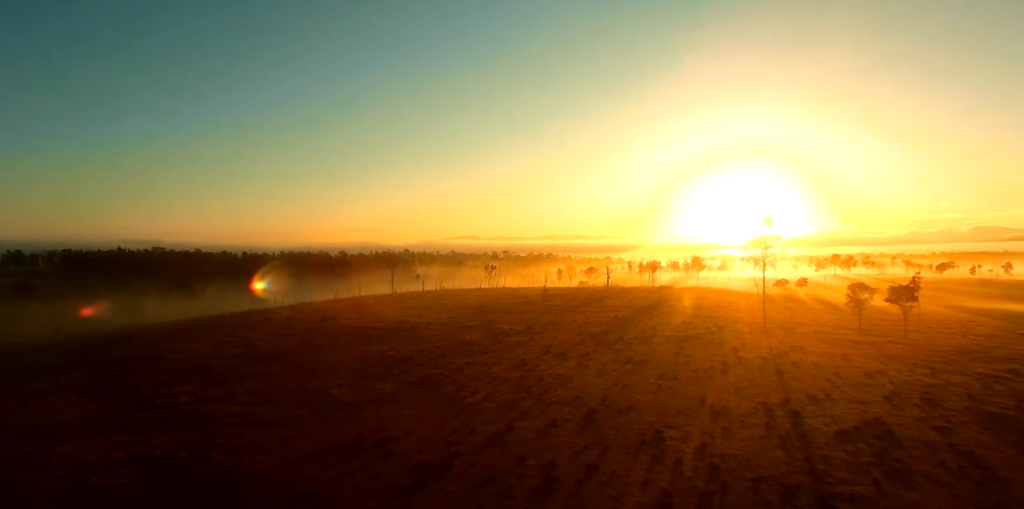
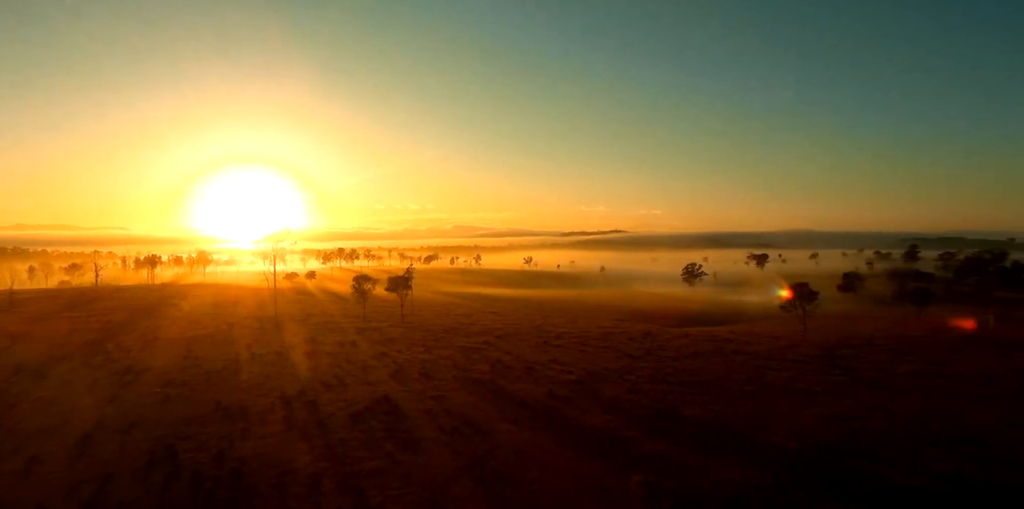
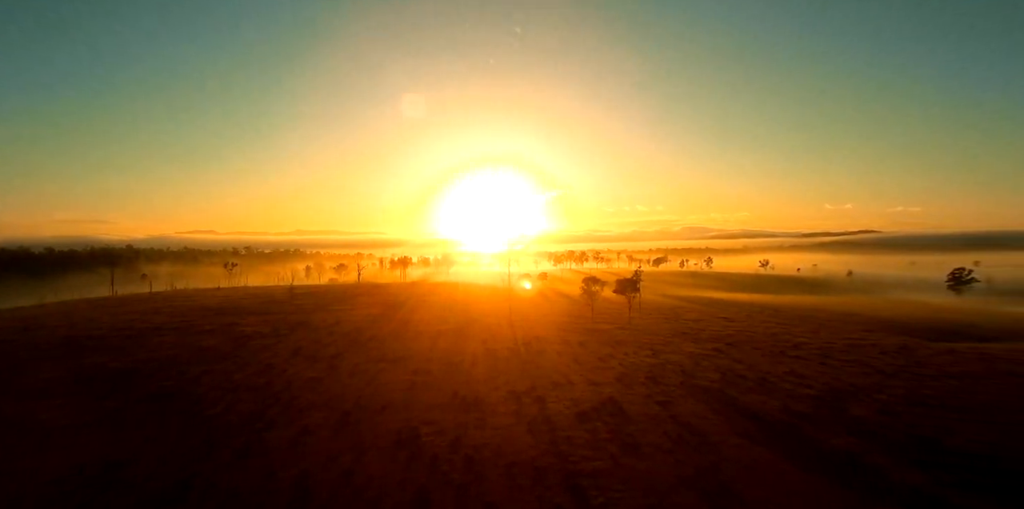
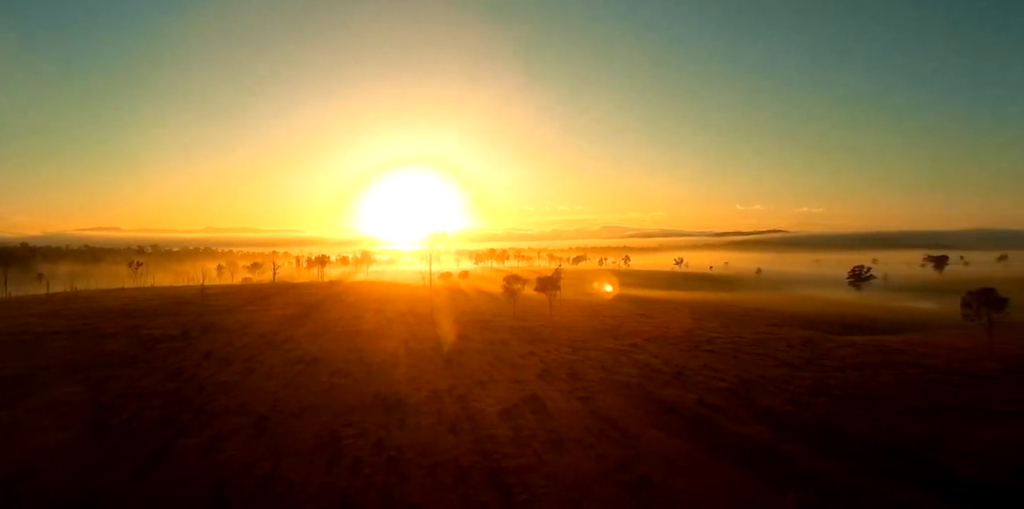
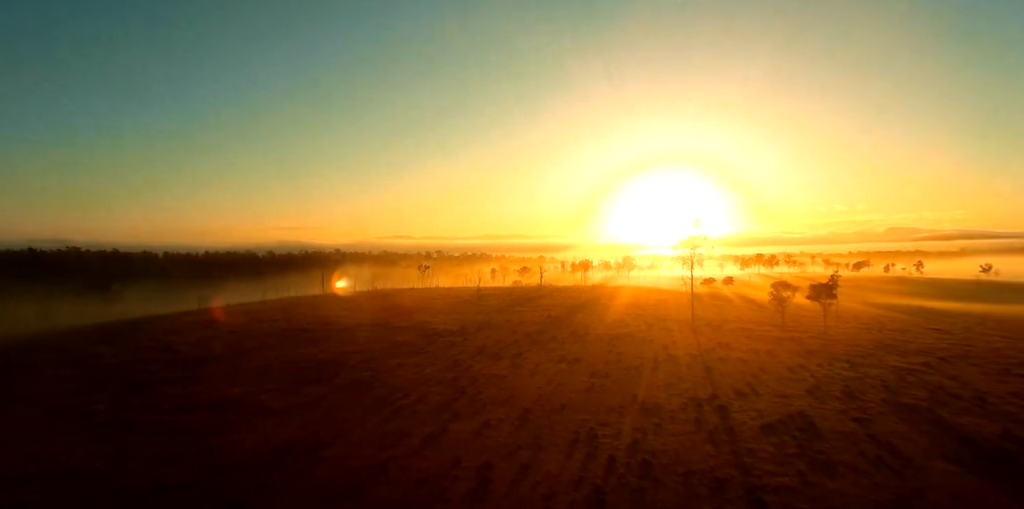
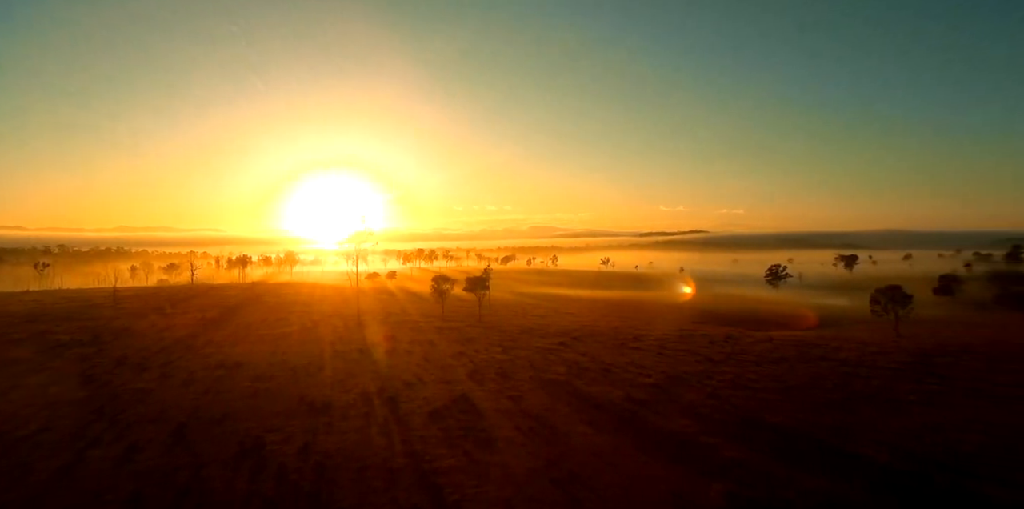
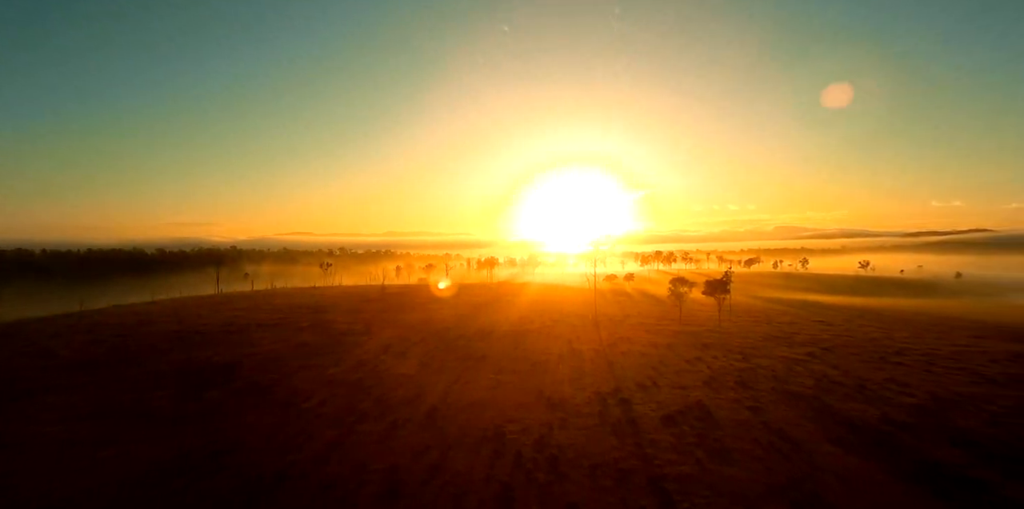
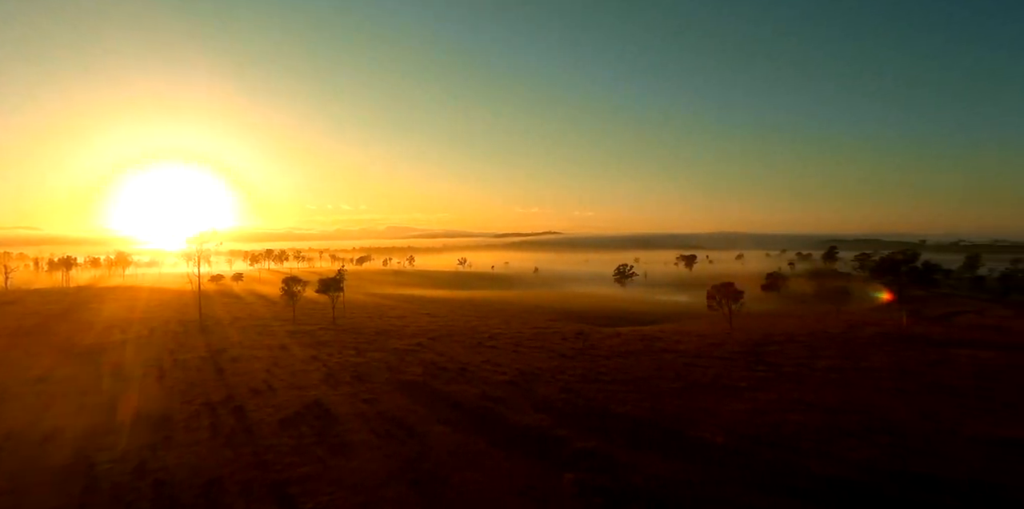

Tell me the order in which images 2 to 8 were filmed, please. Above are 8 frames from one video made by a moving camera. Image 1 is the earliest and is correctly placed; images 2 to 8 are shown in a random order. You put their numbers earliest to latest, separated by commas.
5, 7, 3, 4, 6, 2, 8
